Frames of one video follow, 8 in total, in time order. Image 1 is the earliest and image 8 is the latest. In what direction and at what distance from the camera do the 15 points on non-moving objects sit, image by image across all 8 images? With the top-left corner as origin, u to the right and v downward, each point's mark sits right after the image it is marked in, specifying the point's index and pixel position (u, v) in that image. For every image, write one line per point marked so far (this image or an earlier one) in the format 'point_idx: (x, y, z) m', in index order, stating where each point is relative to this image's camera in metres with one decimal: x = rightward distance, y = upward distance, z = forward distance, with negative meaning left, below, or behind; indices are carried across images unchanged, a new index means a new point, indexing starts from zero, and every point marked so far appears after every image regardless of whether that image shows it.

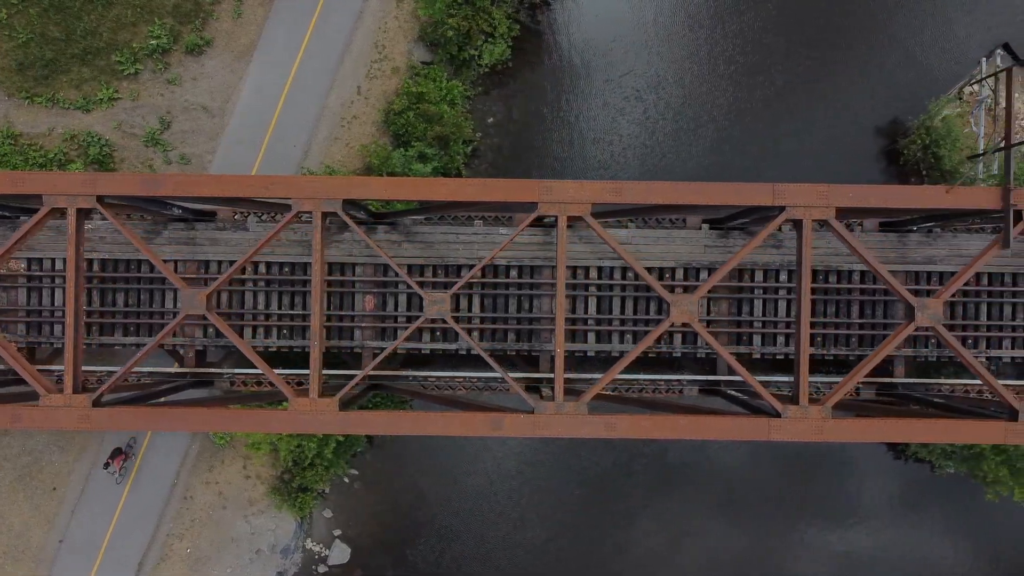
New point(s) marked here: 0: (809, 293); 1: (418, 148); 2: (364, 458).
0: (+2.5, 0.0, +9.6) m
1: (-1.2, +1.8, +14.2) m
2: (-2.1, -2.4, +15.7) m
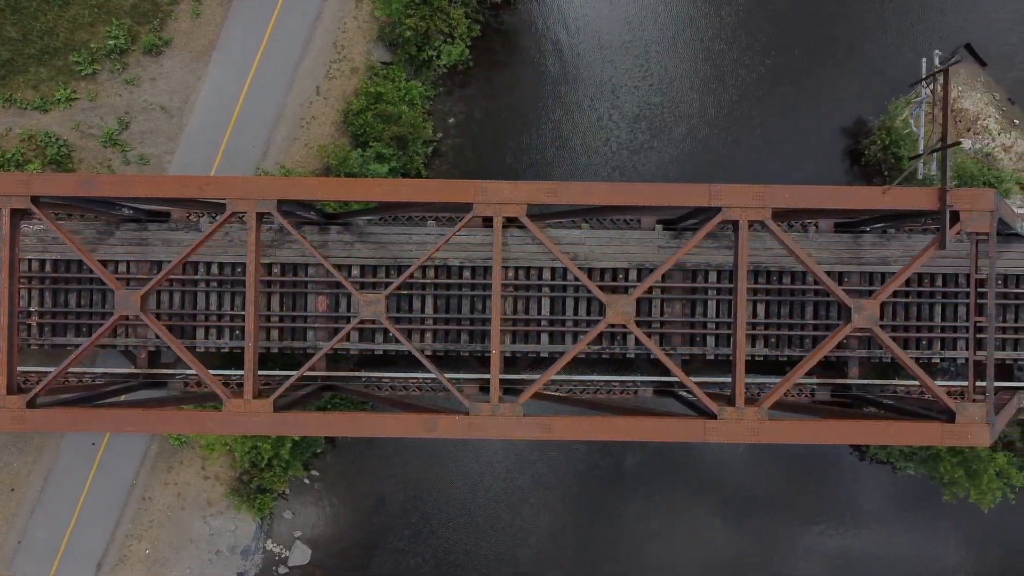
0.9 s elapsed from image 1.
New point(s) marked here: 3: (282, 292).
0: (+2.0, 0.0, +9.5) m
1: (-1.7, +1.7, +14.1) m
2: (-2.6, -2.4, +15.7) m
3: (-2.6, 0.0, +12.9) m
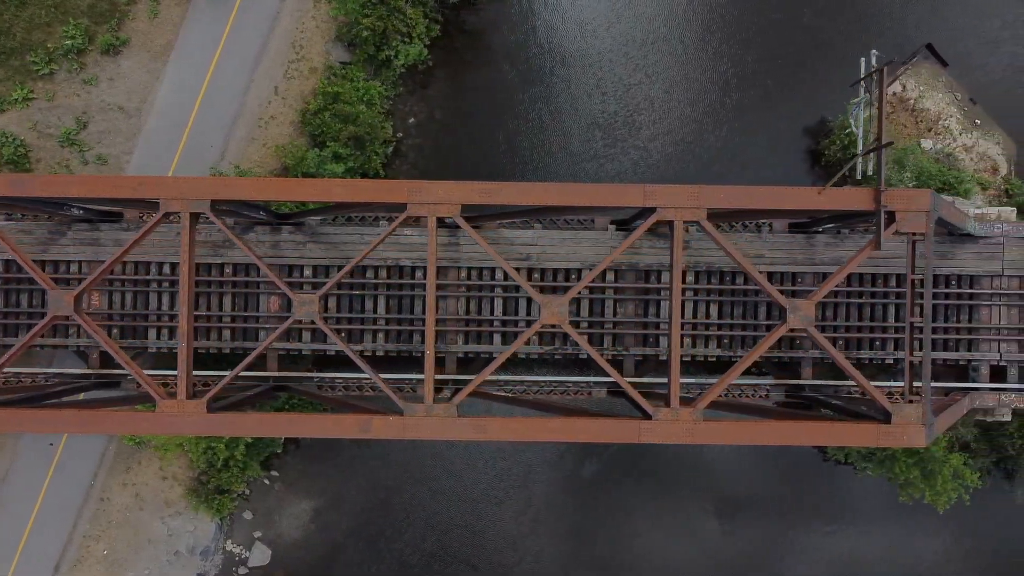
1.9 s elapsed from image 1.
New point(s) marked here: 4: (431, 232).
0: (+1.4, 0.0, +9.5) m
1: (-2.2, +1.7, +14.1) m
2: (-3.1, -2.4, +15.7) m
3: (-3.2, 0.0, +12.9) m
4: (-0.7, +0.5, +9.5) m
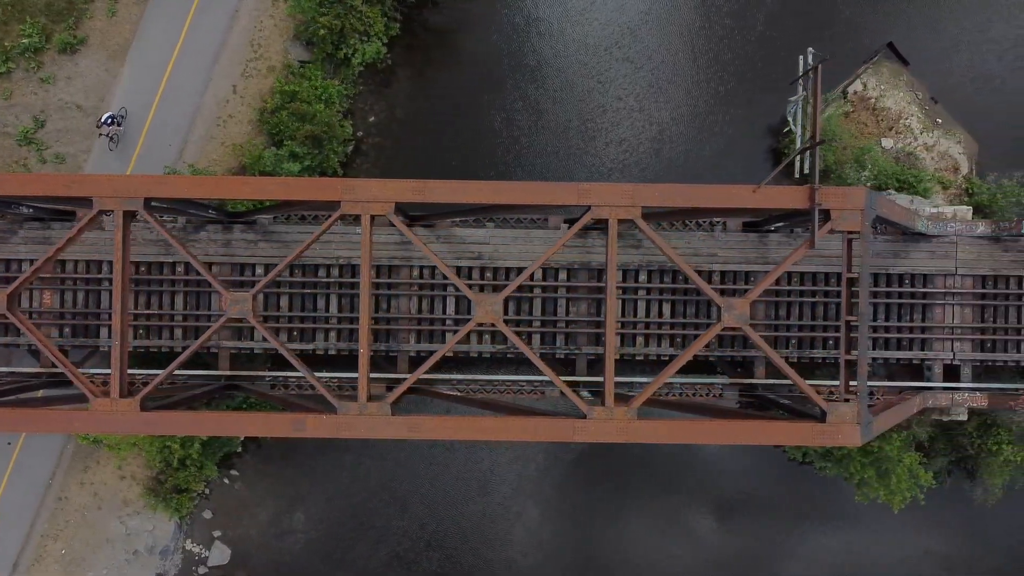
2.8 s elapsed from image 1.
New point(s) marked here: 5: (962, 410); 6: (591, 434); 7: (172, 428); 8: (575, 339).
0: (+0.9, 0.0, +9.5) m
1: (-2.8, +1.8, +14.1) m
2: (-3.7, -2.4, +15.7) m
3: (-3.7, 0.0, +12.9) m
4: (-1.2, +0.5, +9.5) m
5: (+5.2, -1.4, +13.2) m
6: (+0.7, -1.2, +9.5) m
7: (-2.8, -1.2, +9.4) m
8: (+0.7, -0.6, +13.0) m
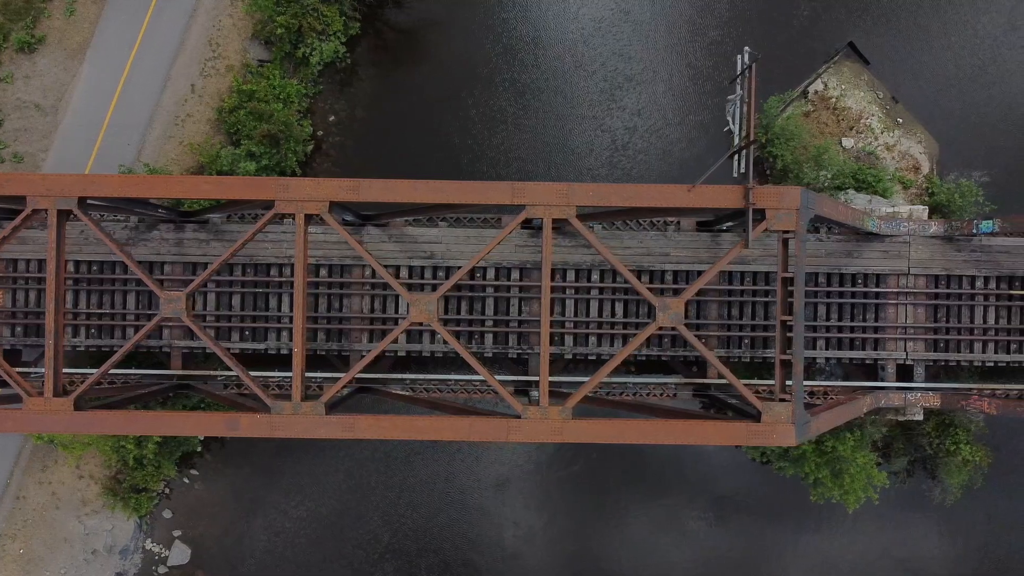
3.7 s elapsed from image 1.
0: (+0.3, 0.0, +9.5) m
1: (-3.3, +1.8, +14.1) m
2: (-4.2, -2.3, +15.7) m
3: (-4.3, 0.0, +12.8) m
4: (-1.8, +0.5, +9.4) m
5: (+4.7, -1.4, +13.2) m
6: (+0.1, -1.2, +9.5) m
7: (-3.4, -1.2, +9.4) m
8: (+0.2, -0.6, +13.0) m
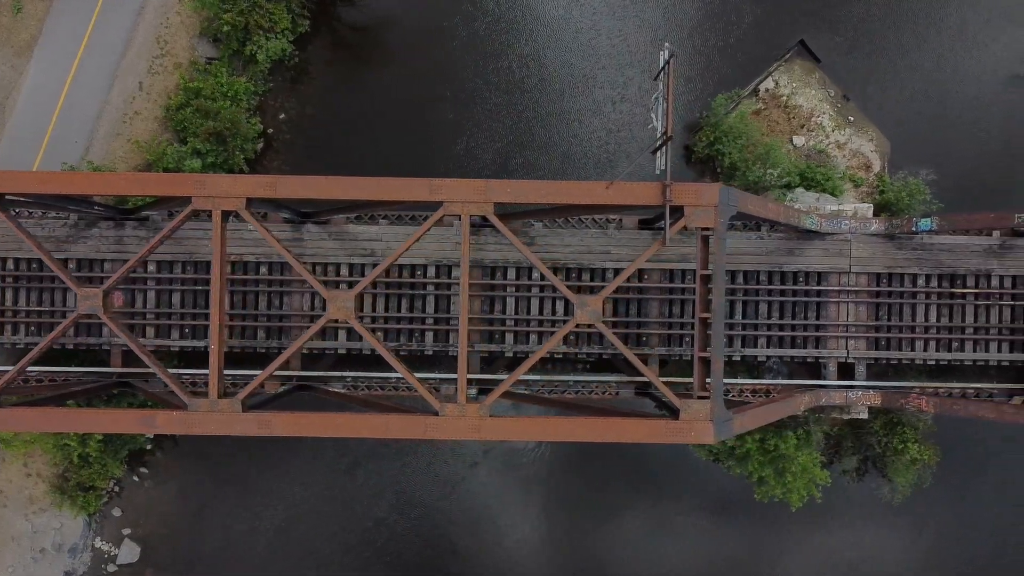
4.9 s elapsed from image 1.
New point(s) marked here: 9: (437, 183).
0: (-0.4, 0.0, +9.4) m
1: (-4.0, +1.8, +14.1) m
2: (-4.9, -2.3, +15.6) m
3: (-4.9, 0.0, +12.8) m
4: (-2.5, +0.5, +9.4) m
5: (+4.0, -1.4, +13.1) m
6: (-0.6, -1.2, +9.5) m
7: (-4.1, -1.1, +9.4) m
8: (-0.5, -0.6, +13.0) m
9: (-0.6, +0.9, +9.4) m
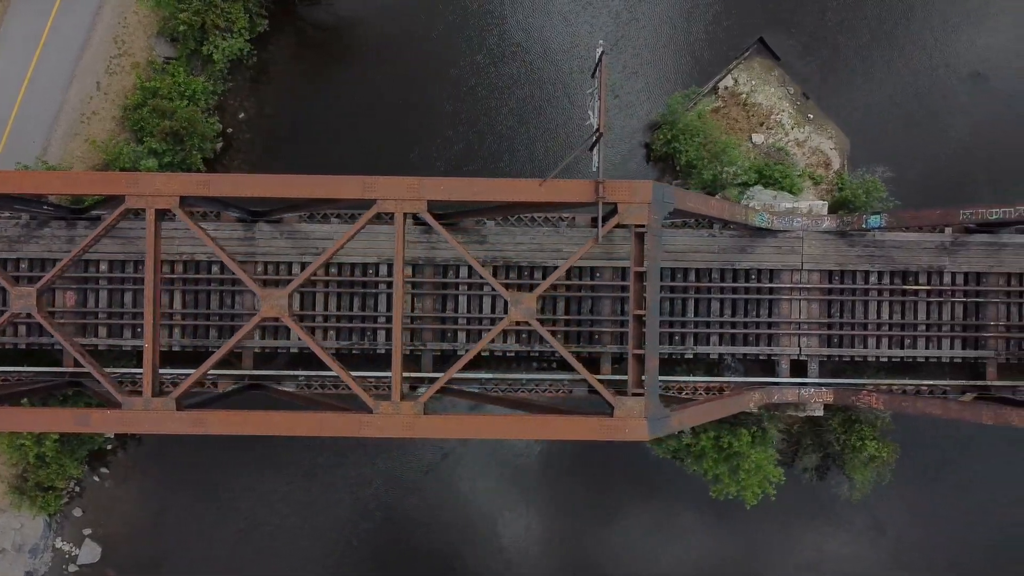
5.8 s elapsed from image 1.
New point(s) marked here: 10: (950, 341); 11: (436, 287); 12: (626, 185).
0: (-0.9, 0.0, +9.4) m
1: (-4.6, +1.8, +14.1) m
2: (-5.4, -2.3, +15.6) m
3: (-5.5, 0.0, +12.8) m
4: (-3.0, +0.5, +9.4) m
5: (+3.5, -1.4, +13.1) m
6: (-1.1, -1.2, +9.5) m
7: (-4.6, -1.1, +9.4) m
8: (-1.1, -0.5, +13.0) m
9: (-1.2, +0.9, +9.4) m
10: (+5.0, -0.6, +13.0) m
11: (-0.9, 0.0, +12.9) m
12: (+0.9, +0.9, +9.3) m
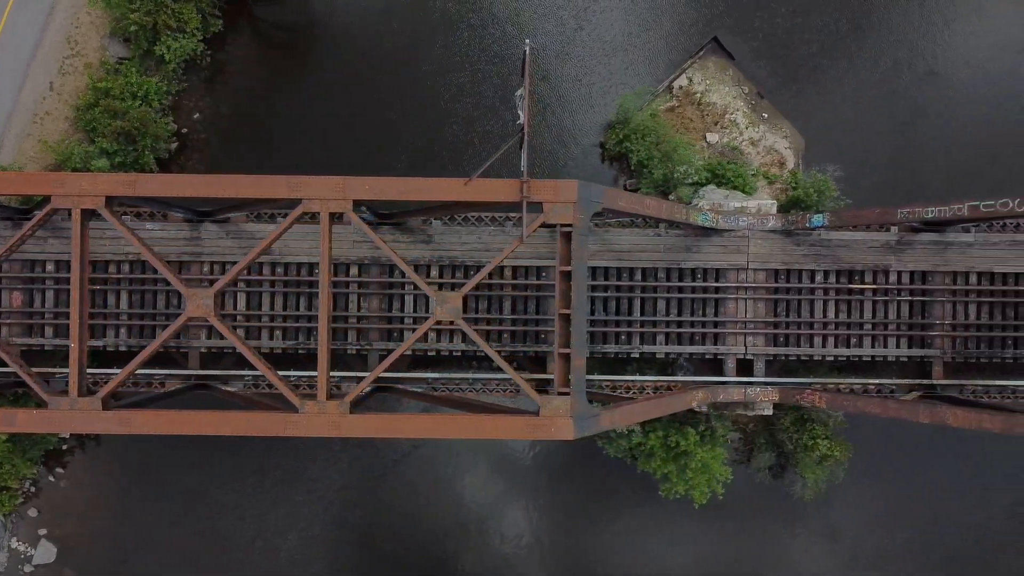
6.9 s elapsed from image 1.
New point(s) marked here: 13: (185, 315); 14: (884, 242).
0: (-1.5, 0.0, +9.4) m
1: (-5.2, +1.8, +14.1) m
2: (-6.1, -2.3, +15.6) m
3: (-6.1, 0.0, +12.8) m
4: (-3.6, +0.5, +9.4) m
5: (+2.9, -1.4, +13.1) m
6: (-1.7, -1.2, +9.5) m
7: (-5.2, -1.1, +9.4) m
8: (-1.7, -0.5, +13.0) m
9: (-1.8, +0.9, +9.4) m
10: (+4.4, -0.6, +13.0) m
11: (-1.5, 0.0, +12.9) m
12: (+0.3, +0.9, +9.3) m
13: (-2.7, -0.2, +9.5) m
14: (+4.2, +0.5, +12.8) m
